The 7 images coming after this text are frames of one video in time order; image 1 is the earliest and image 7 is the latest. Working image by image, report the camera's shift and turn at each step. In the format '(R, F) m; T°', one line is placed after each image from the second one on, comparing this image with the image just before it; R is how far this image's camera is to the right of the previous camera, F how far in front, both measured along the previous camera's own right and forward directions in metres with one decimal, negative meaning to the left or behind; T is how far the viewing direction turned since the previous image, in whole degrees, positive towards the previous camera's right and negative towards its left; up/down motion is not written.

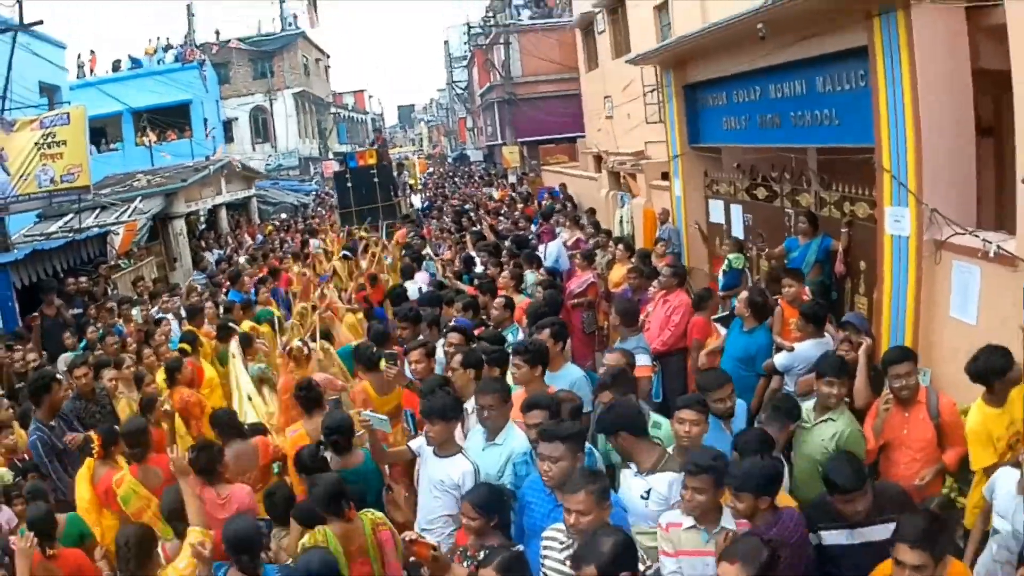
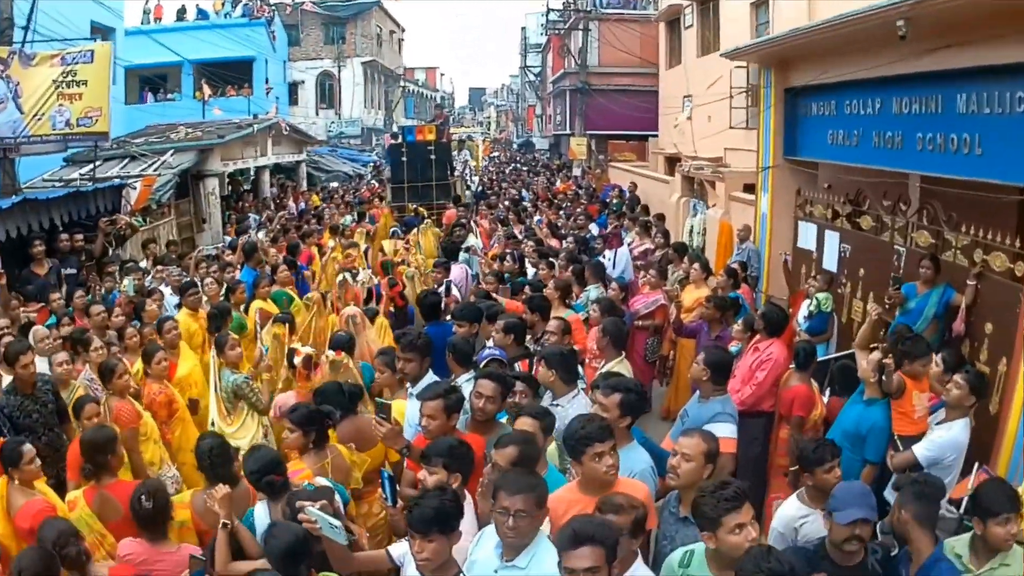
(0.0, +1.2) m; -2°
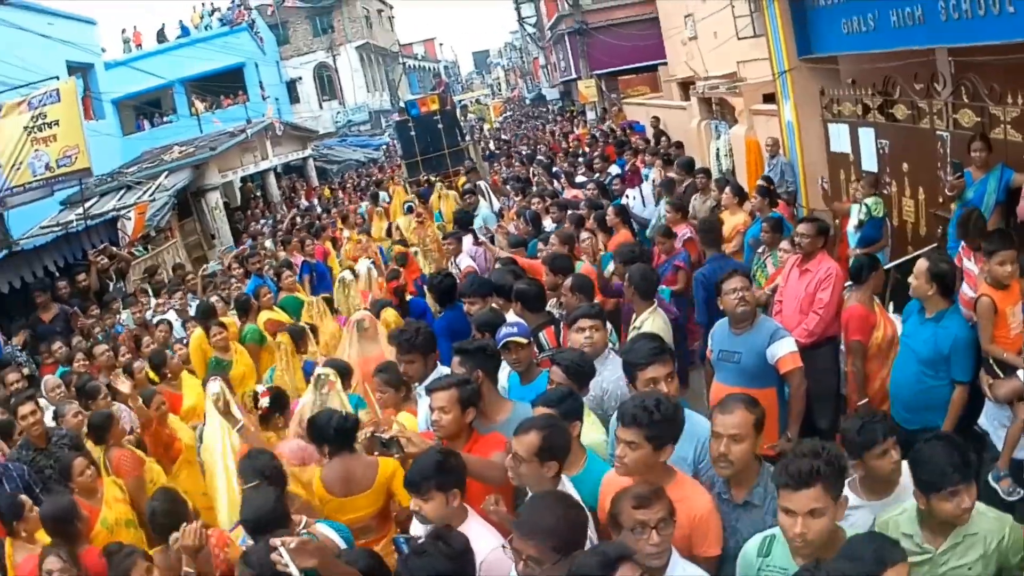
(+0.1, +0.7) m; -2°
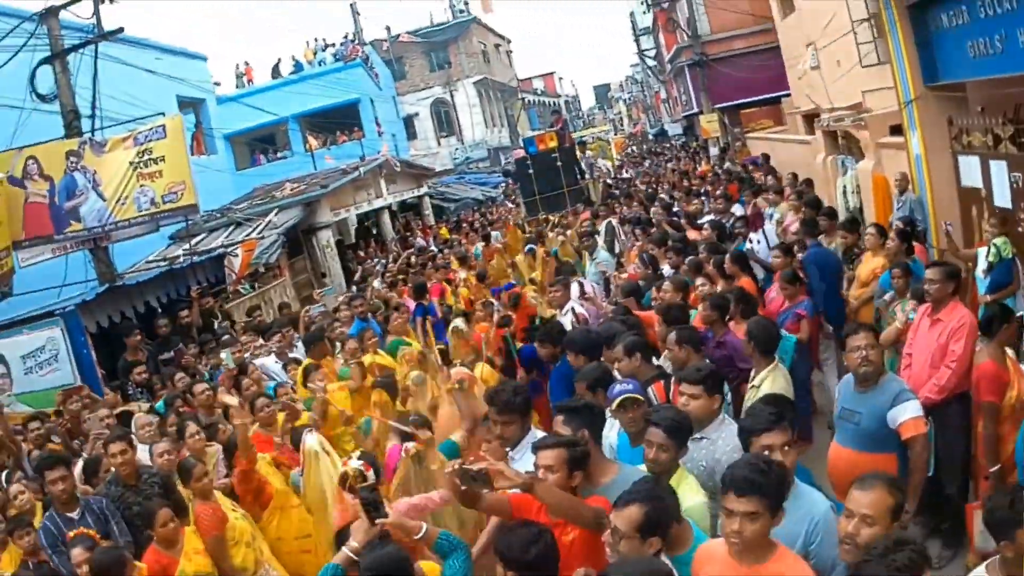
(+0.1, +0.3) m; -5°
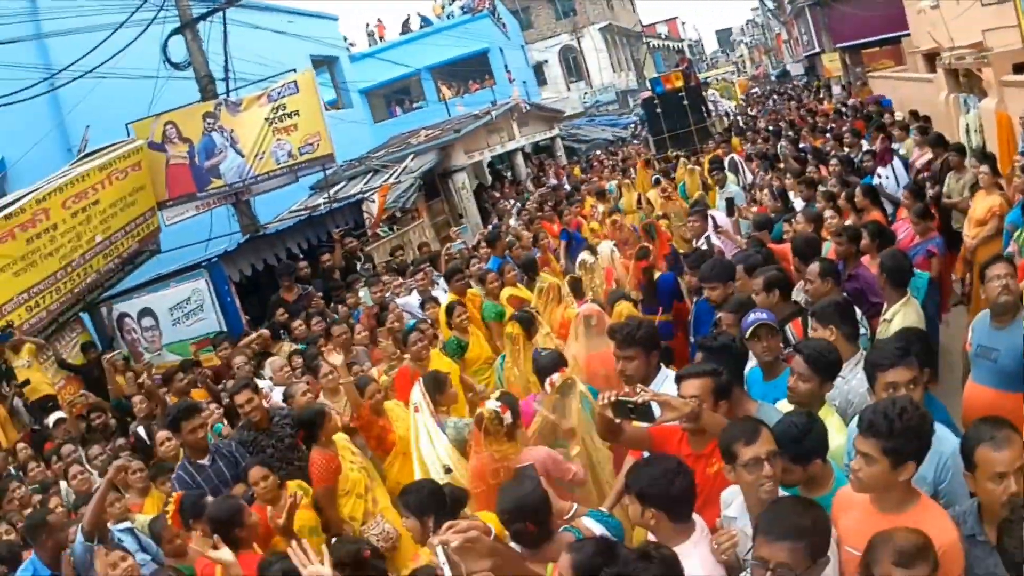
(0.0, -0.2) m; -5°
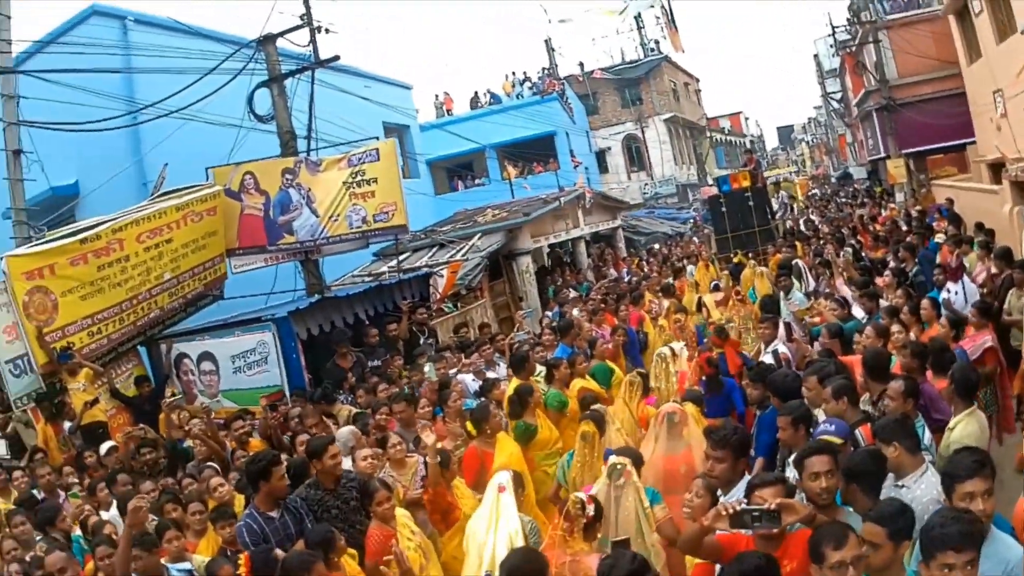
(-0.1, 0.0) m; -2°
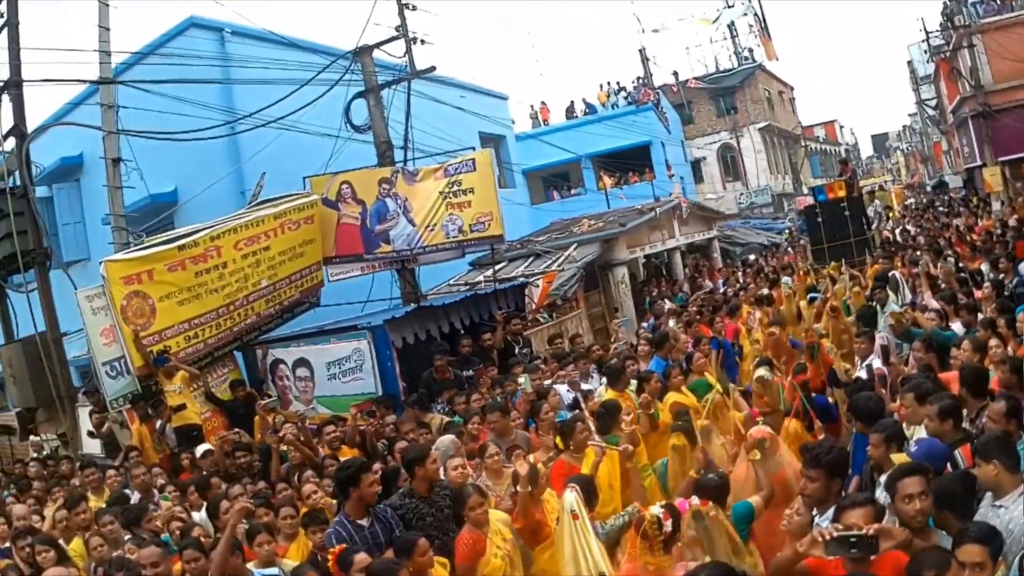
(0.0, 0.0) m; -3°
